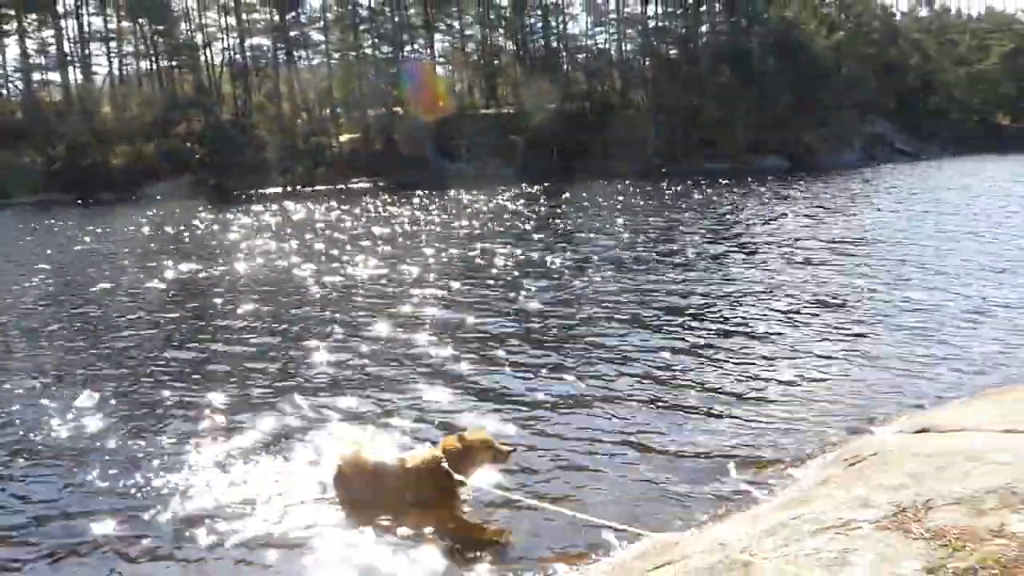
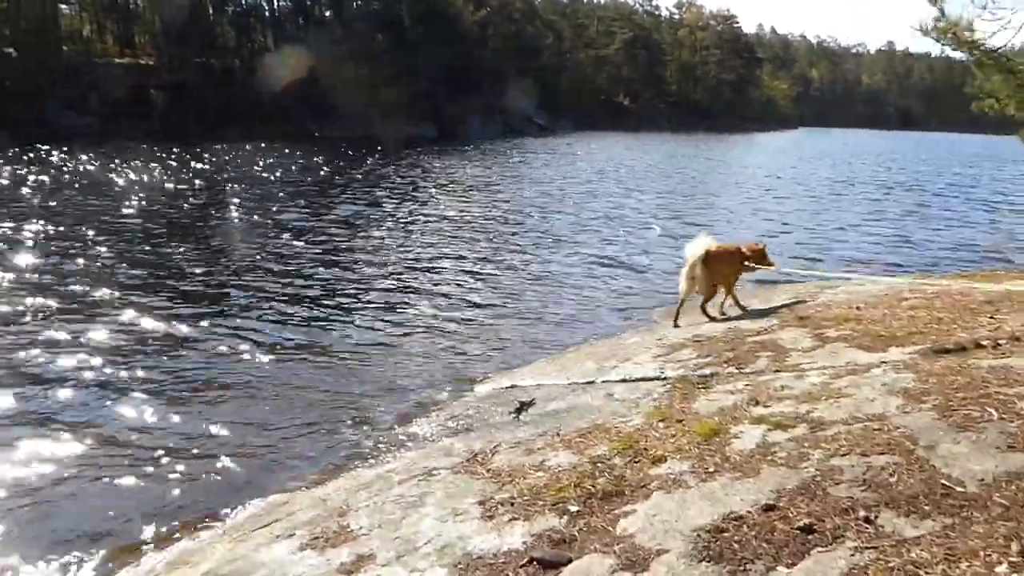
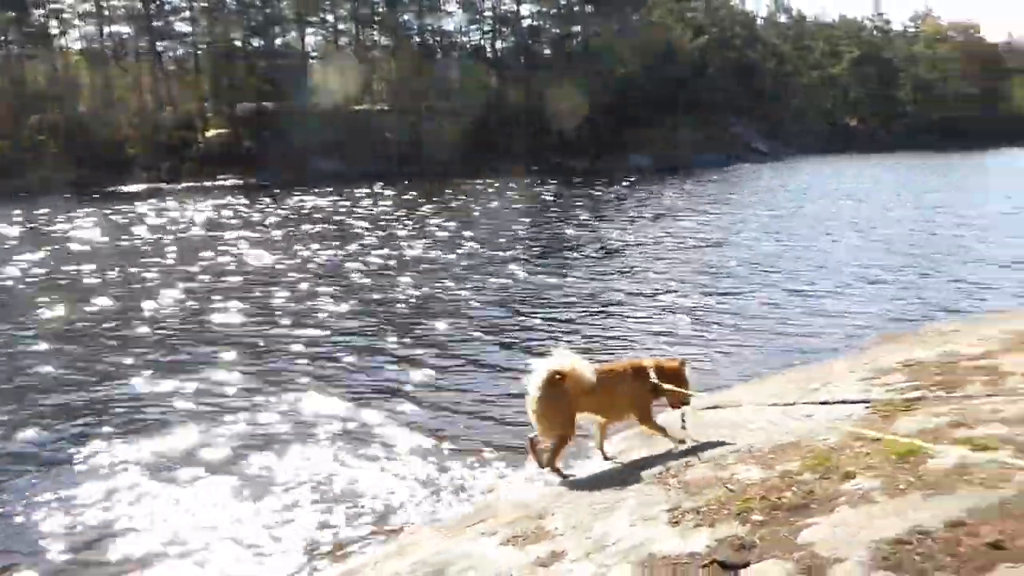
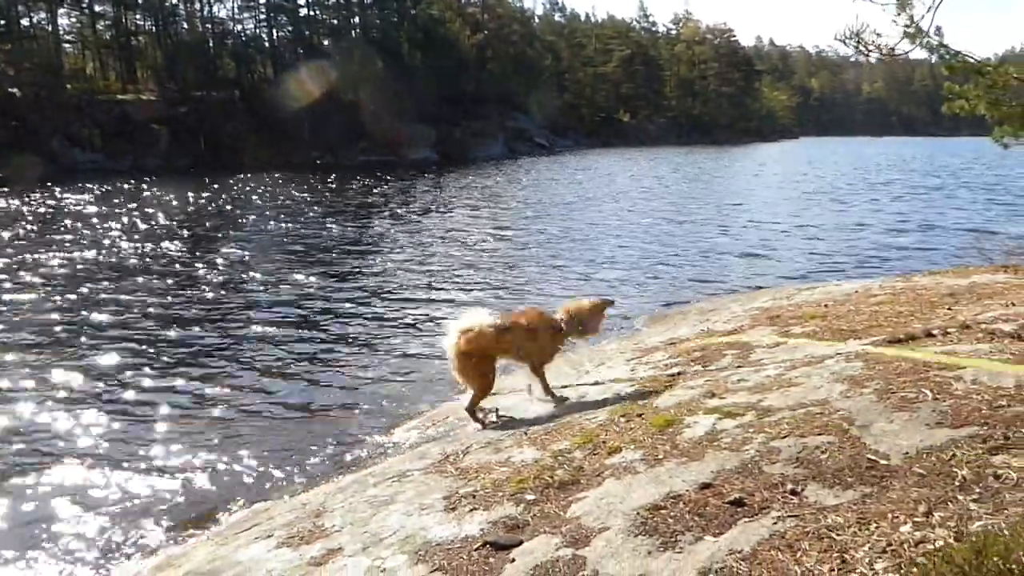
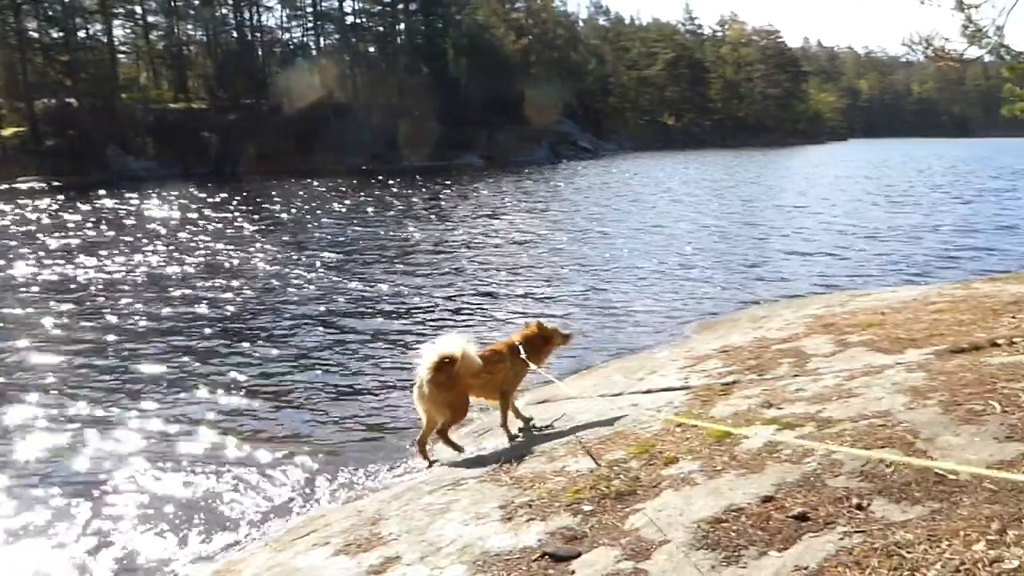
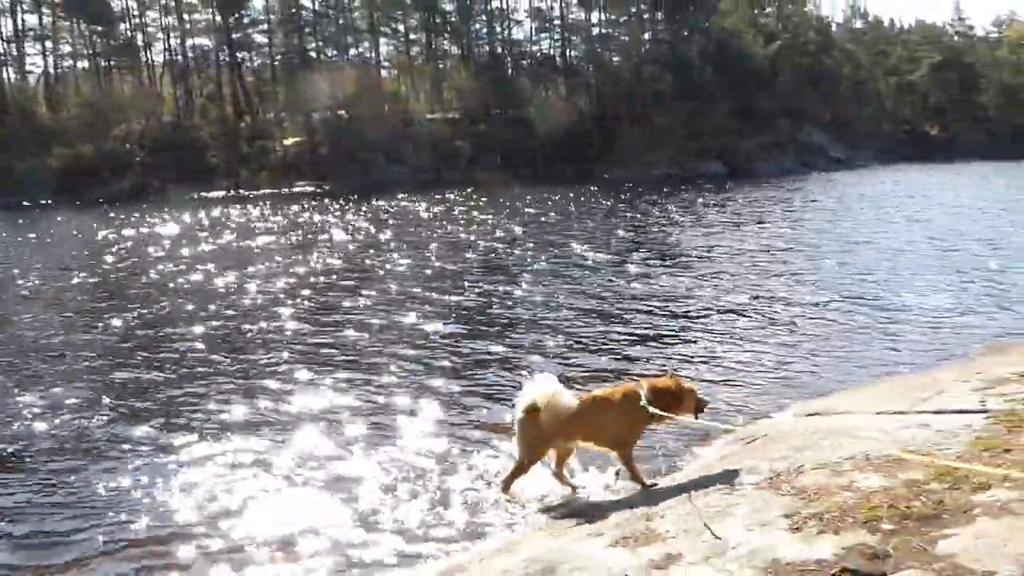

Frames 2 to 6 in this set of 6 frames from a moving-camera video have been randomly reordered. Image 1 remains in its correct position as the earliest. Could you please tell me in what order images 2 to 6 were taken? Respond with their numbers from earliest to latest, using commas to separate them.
6, 3, 5, 4, 2
